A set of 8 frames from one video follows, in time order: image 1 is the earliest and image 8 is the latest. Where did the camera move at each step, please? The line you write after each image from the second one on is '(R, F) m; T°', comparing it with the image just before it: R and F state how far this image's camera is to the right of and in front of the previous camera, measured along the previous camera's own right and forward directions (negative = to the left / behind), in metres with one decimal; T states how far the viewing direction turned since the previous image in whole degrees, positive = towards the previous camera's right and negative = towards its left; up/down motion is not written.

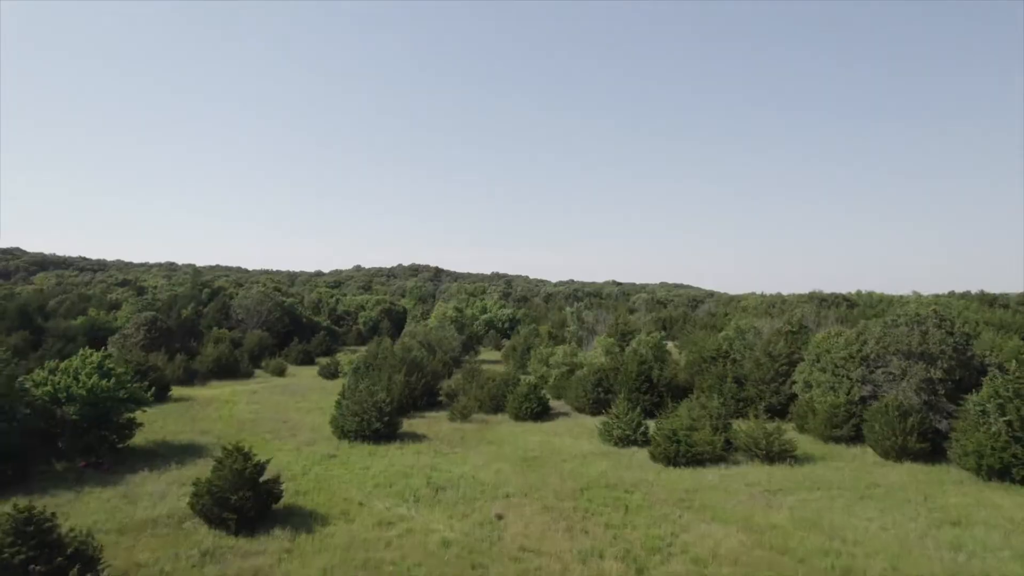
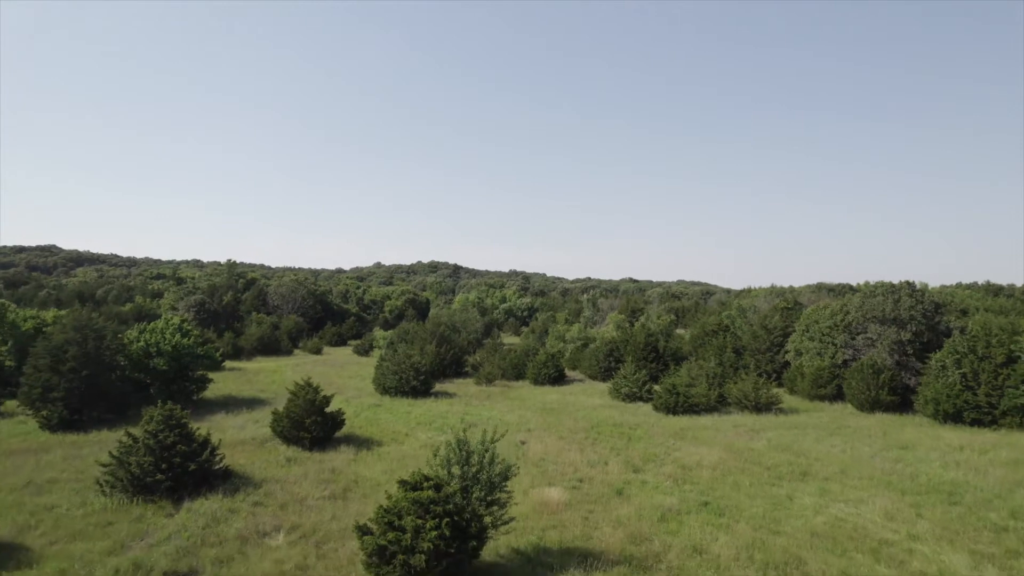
(-0.1, -3.4) m; -1°
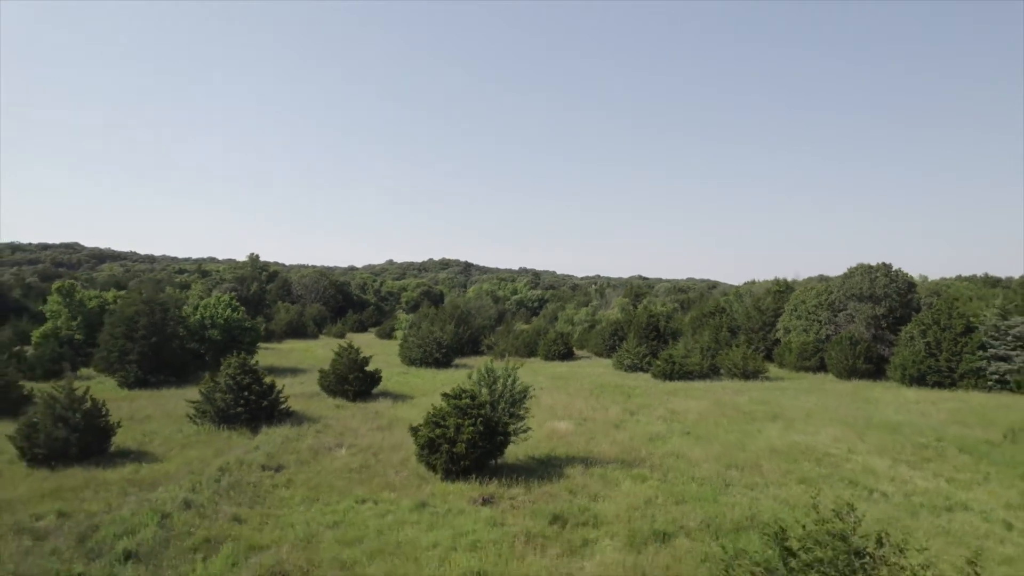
(-0.2, -3.0) m; -1°
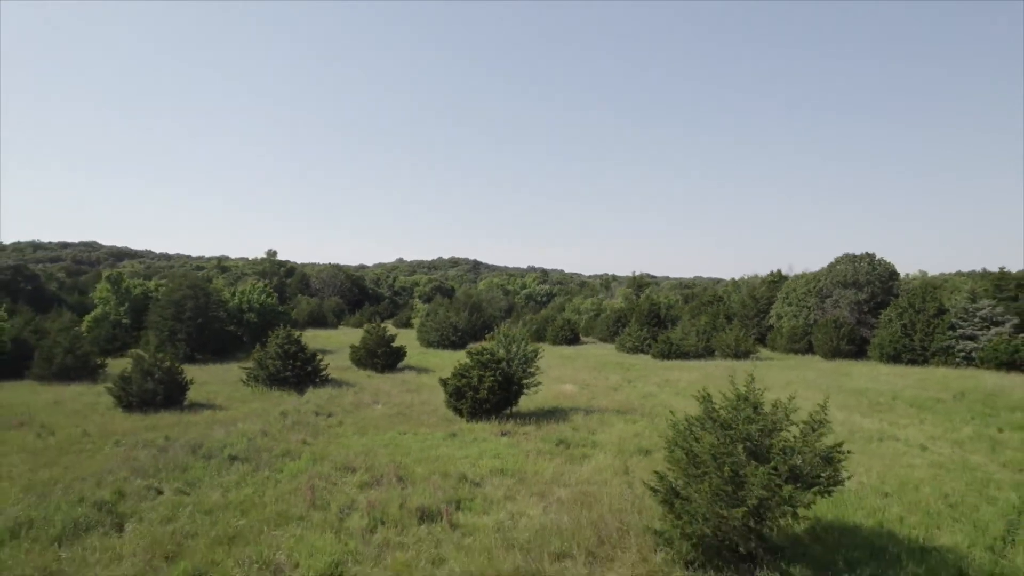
(-0.1, -2.5) m; -1°
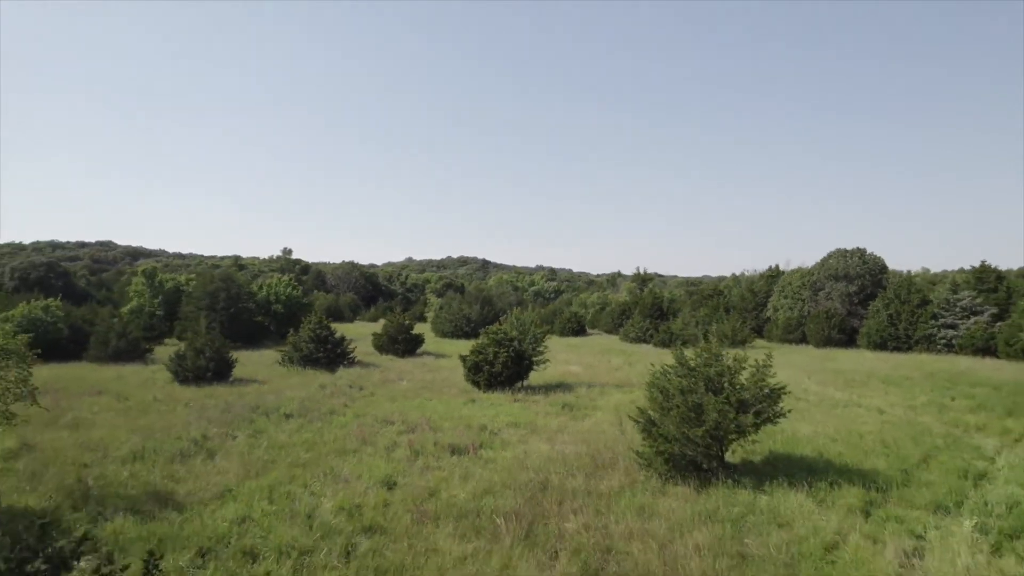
(-0.1, -2.0) m; -1°
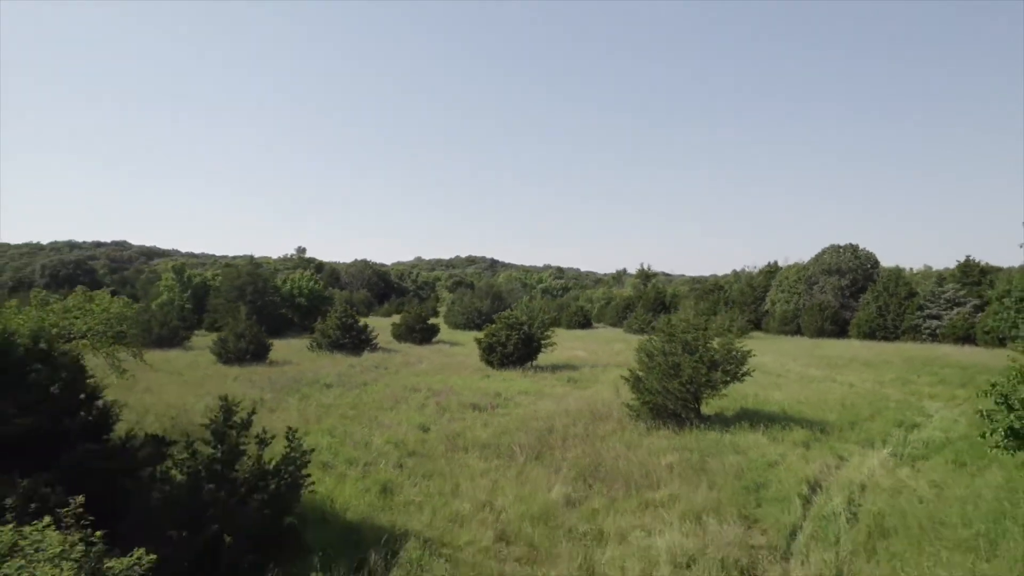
(-0.1, -1.9) m; -1°
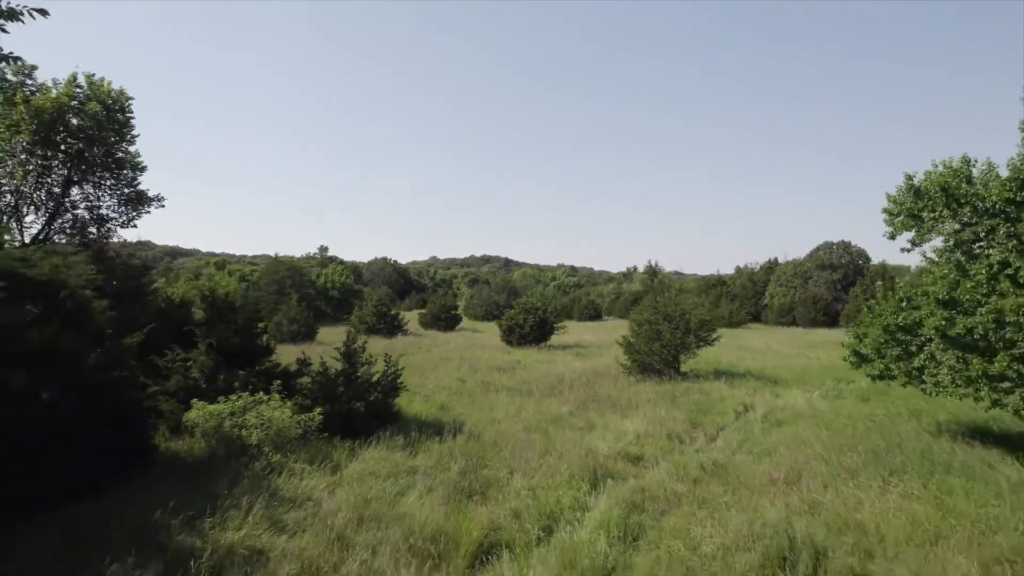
(-0.1, -2.9) m; -1°
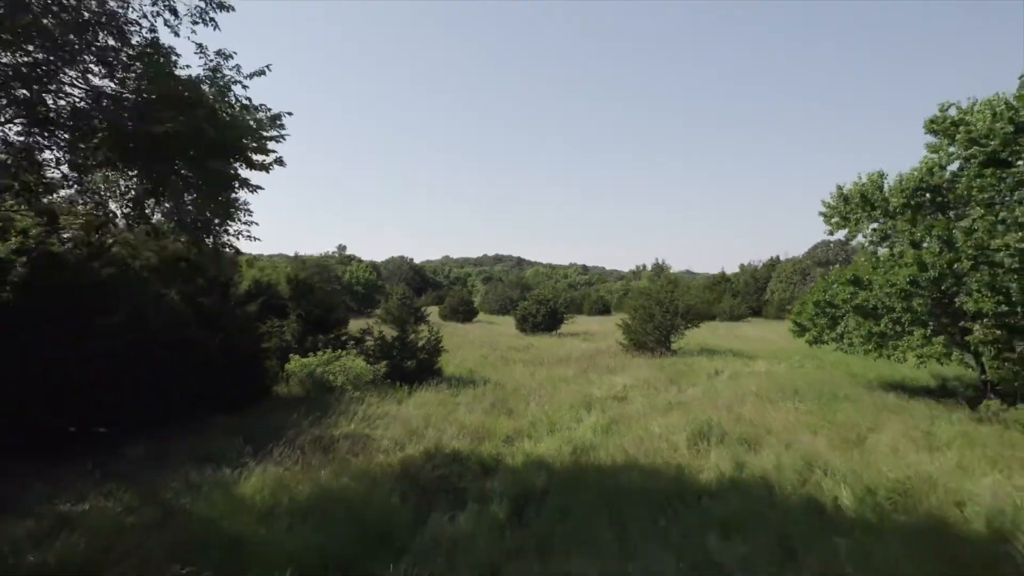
(-0.1, -2.3) m; -1°
